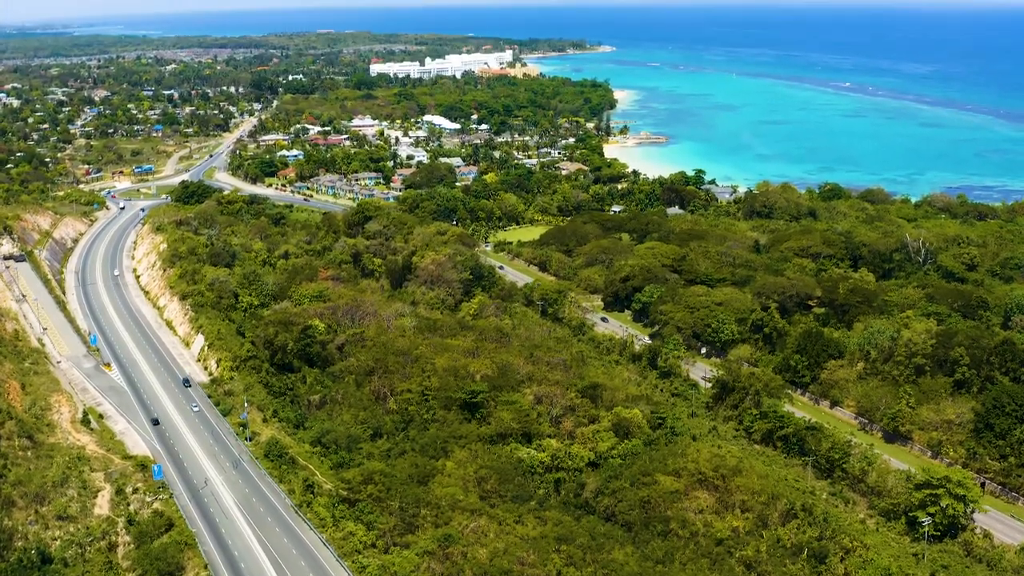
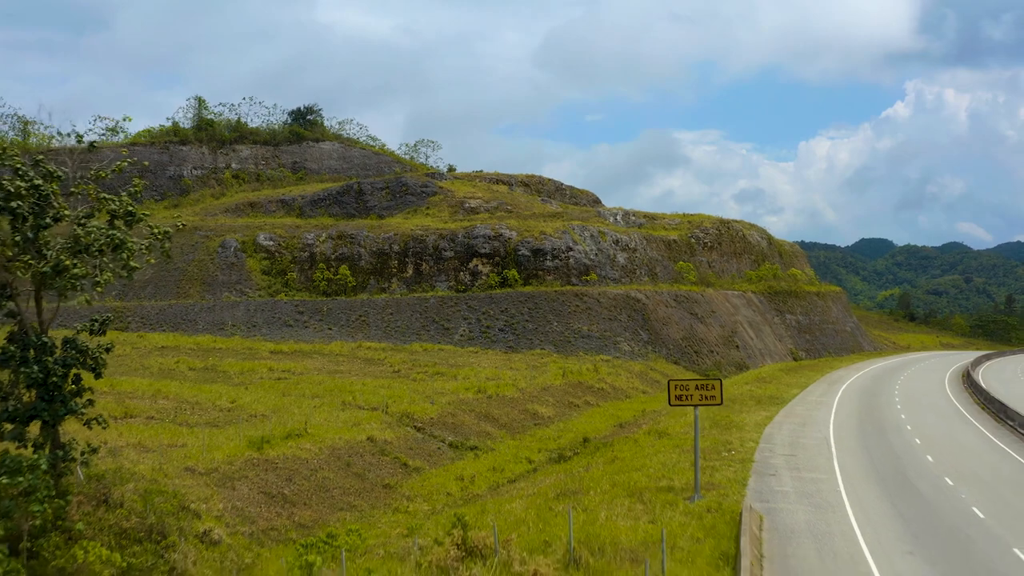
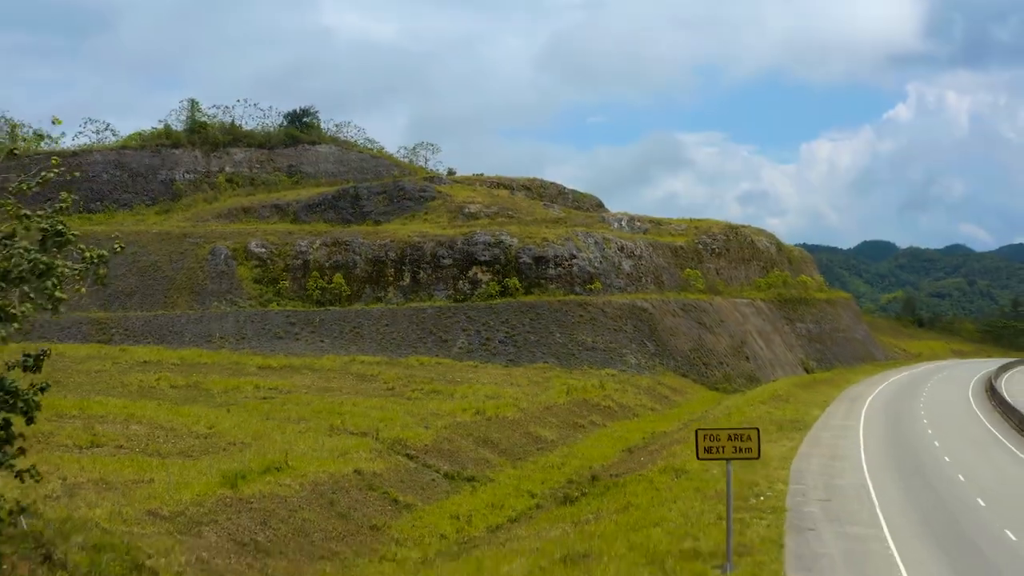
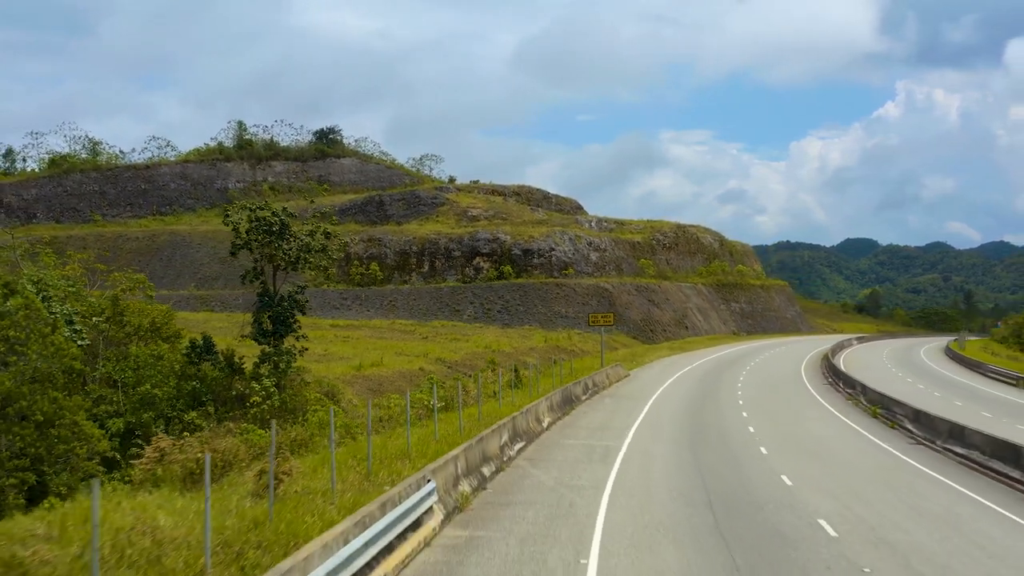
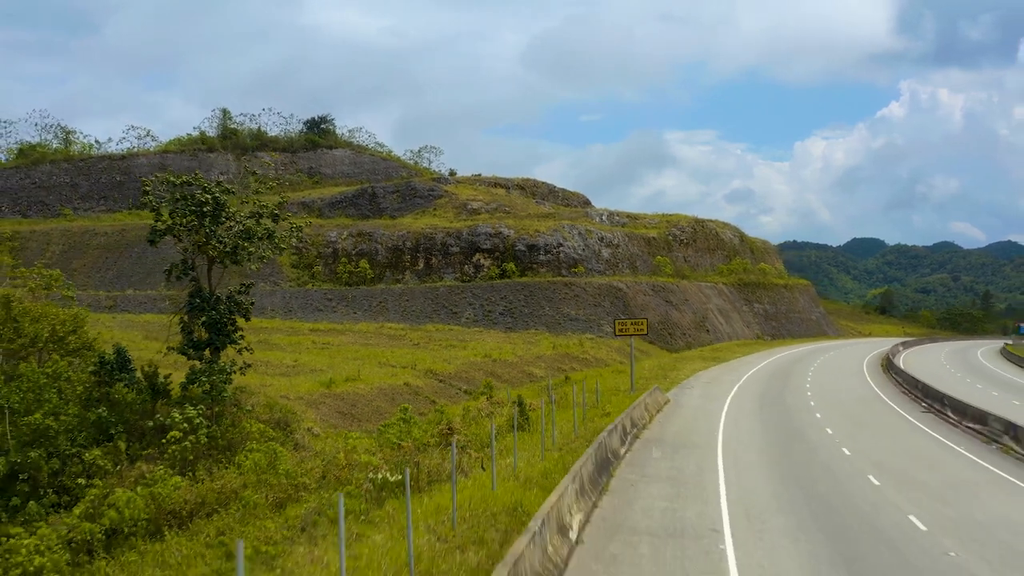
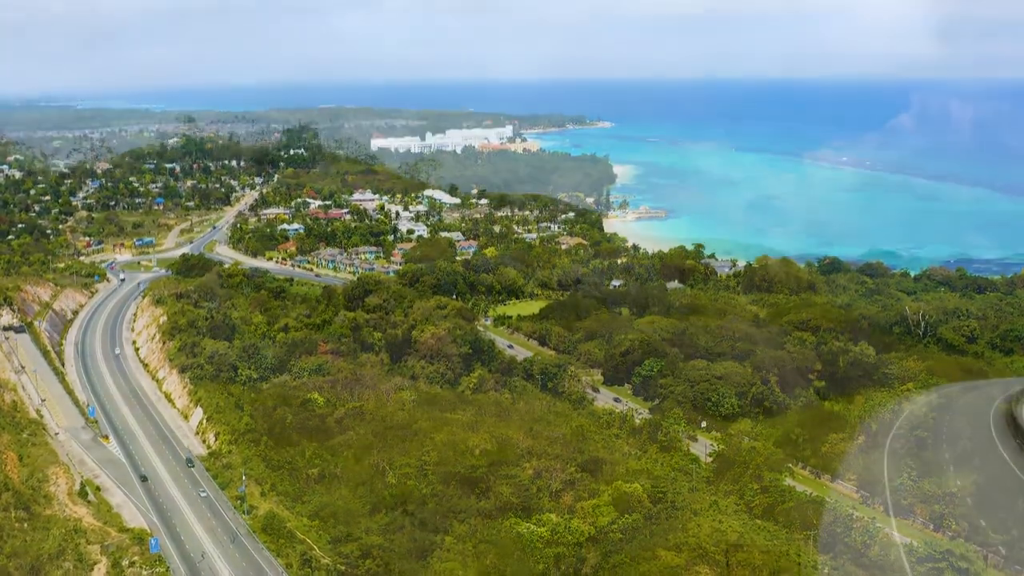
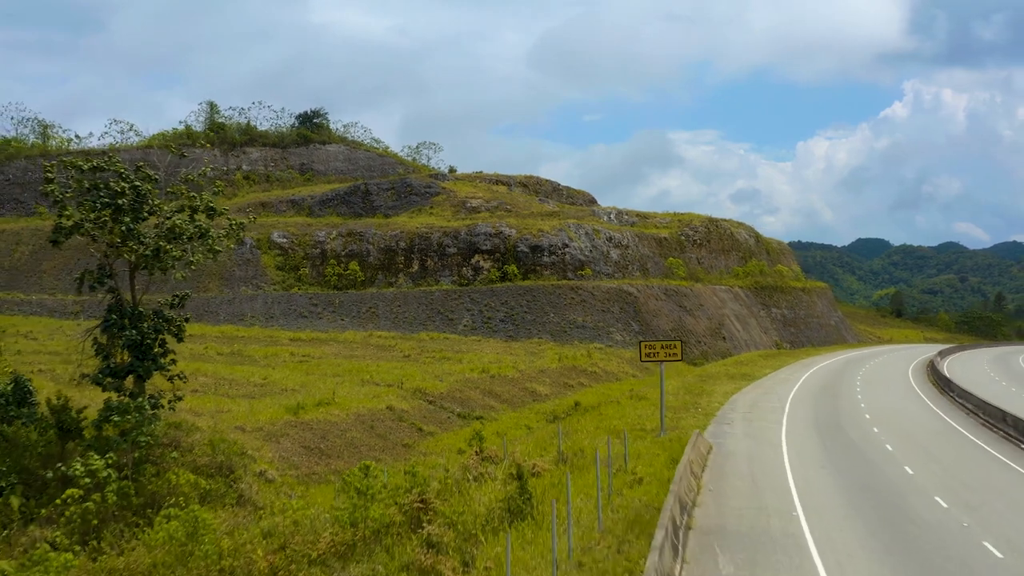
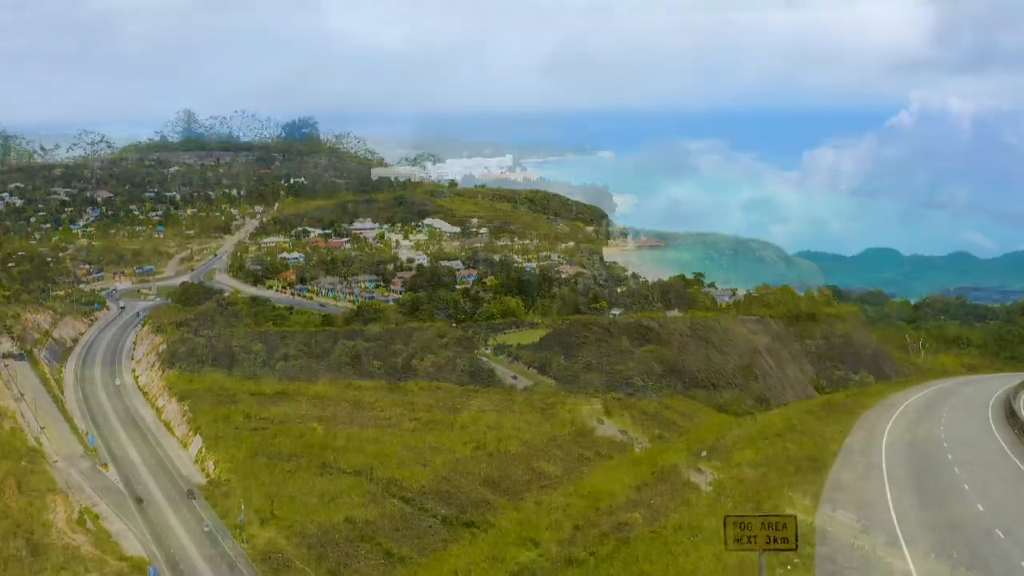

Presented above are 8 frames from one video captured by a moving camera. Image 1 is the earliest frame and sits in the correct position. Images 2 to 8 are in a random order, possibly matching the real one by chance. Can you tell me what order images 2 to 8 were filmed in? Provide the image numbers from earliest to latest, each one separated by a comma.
6, 8, 3, 2, 7, 5, 4
